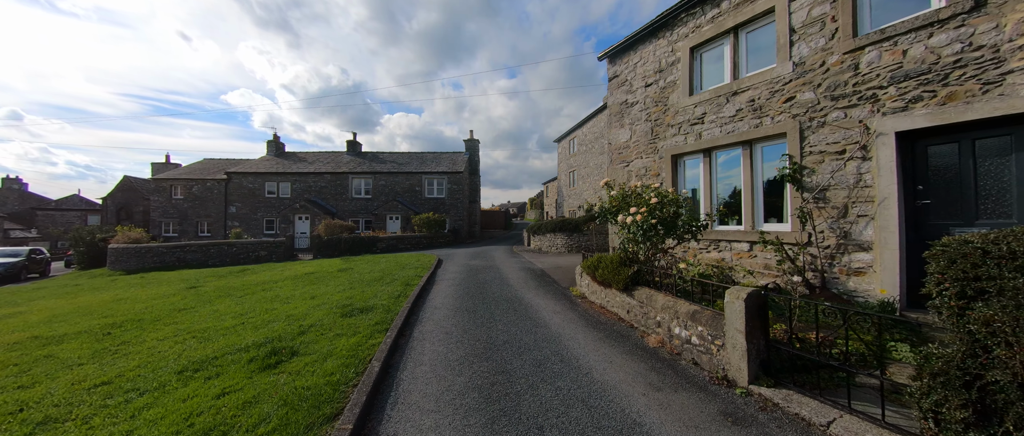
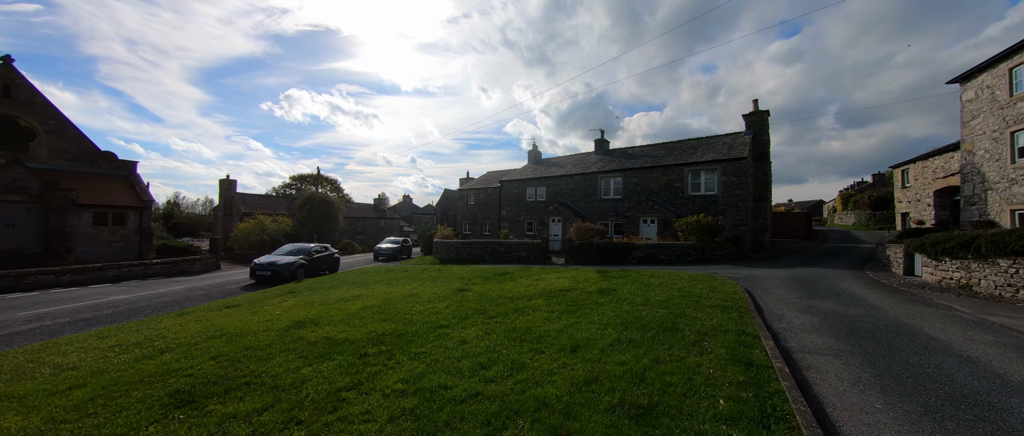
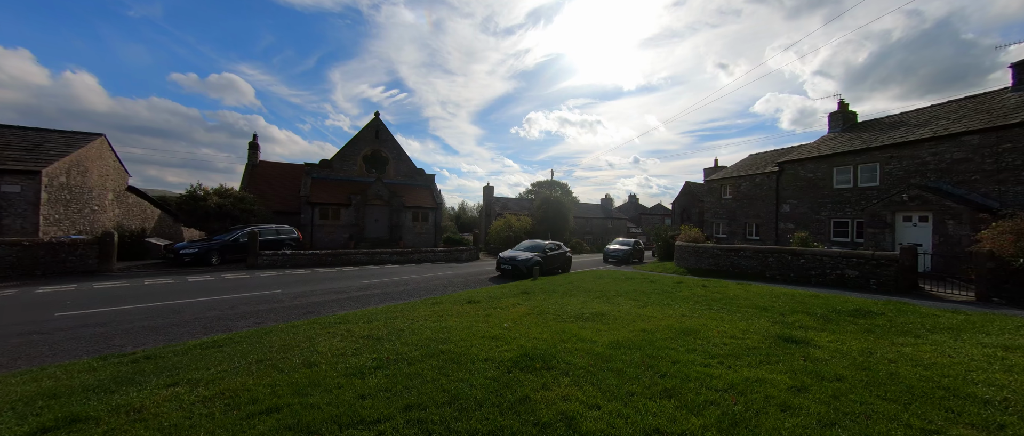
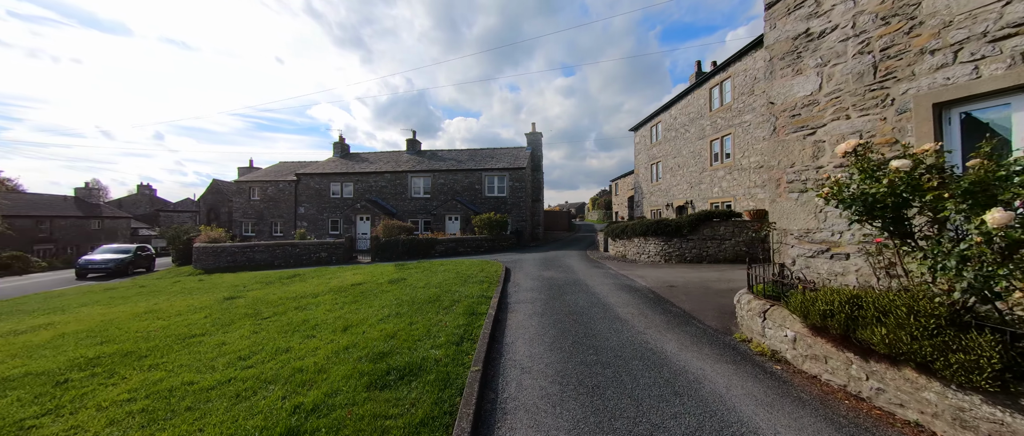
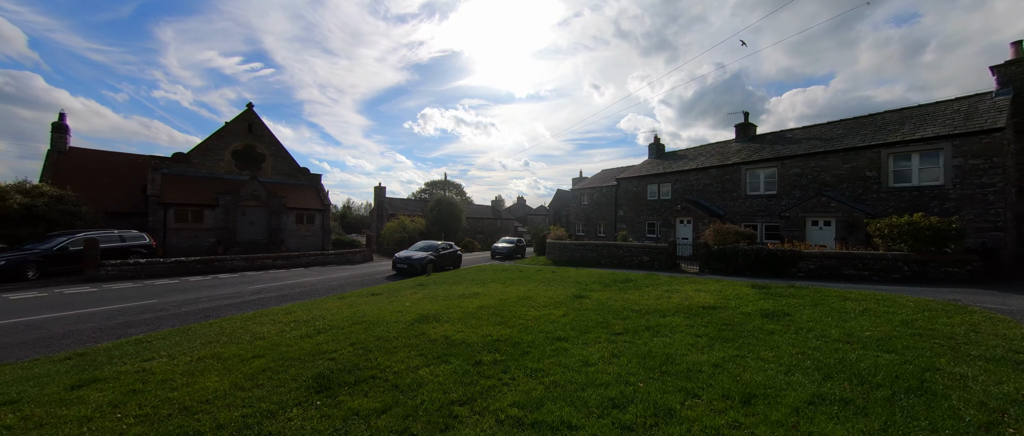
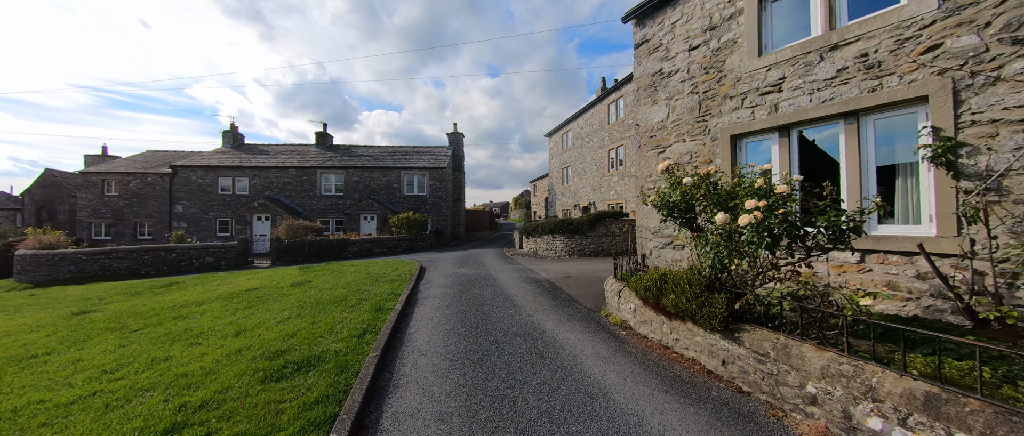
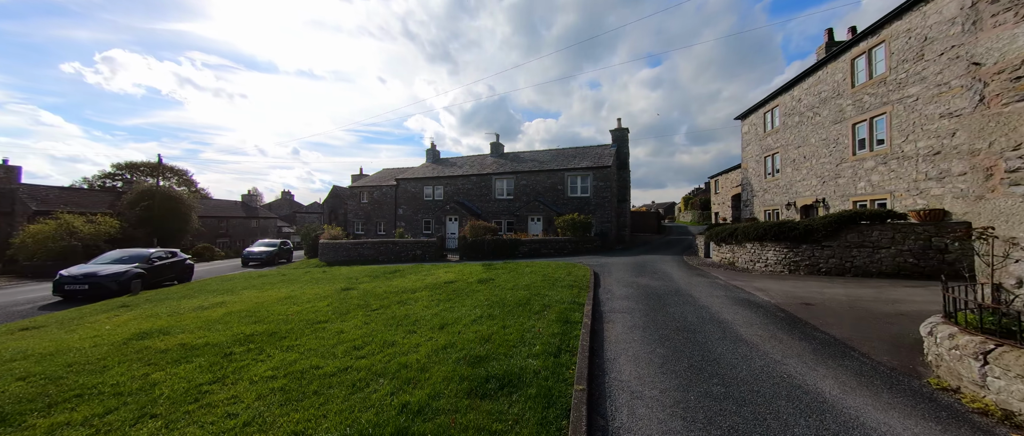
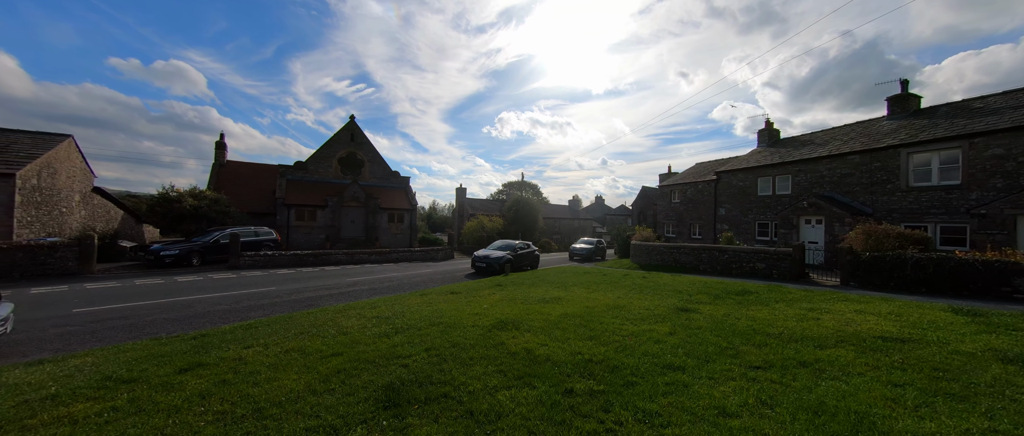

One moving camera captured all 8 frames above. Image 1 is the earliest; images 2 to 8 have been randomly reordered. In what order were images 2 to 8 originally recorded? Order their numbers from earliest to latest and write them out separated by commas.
6, 4, 7, 2, 5, 8, 3
